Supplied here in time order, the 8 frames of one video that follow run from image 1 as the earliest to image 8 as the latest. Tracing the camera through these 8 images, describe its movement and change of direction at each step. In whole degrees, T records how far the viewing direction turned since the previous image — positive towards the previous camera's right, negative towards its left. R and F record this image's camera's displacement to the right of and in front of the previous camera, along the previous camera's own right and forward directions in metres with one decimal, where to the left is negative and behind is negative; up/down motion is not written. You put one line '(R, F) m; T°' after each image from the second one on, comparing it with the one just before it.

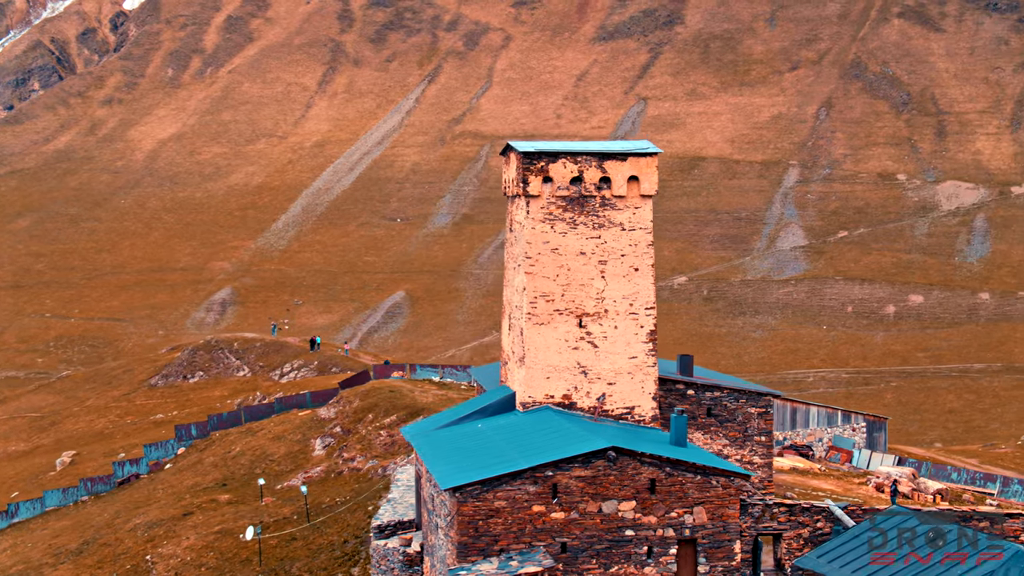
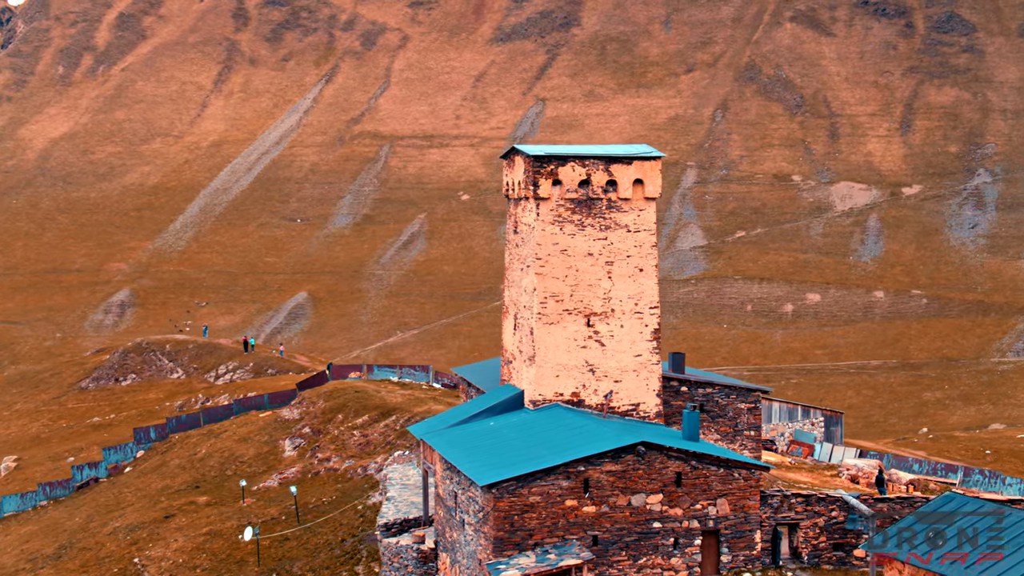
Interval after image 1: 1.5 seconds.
(-2.3, -0.5) m; +4°
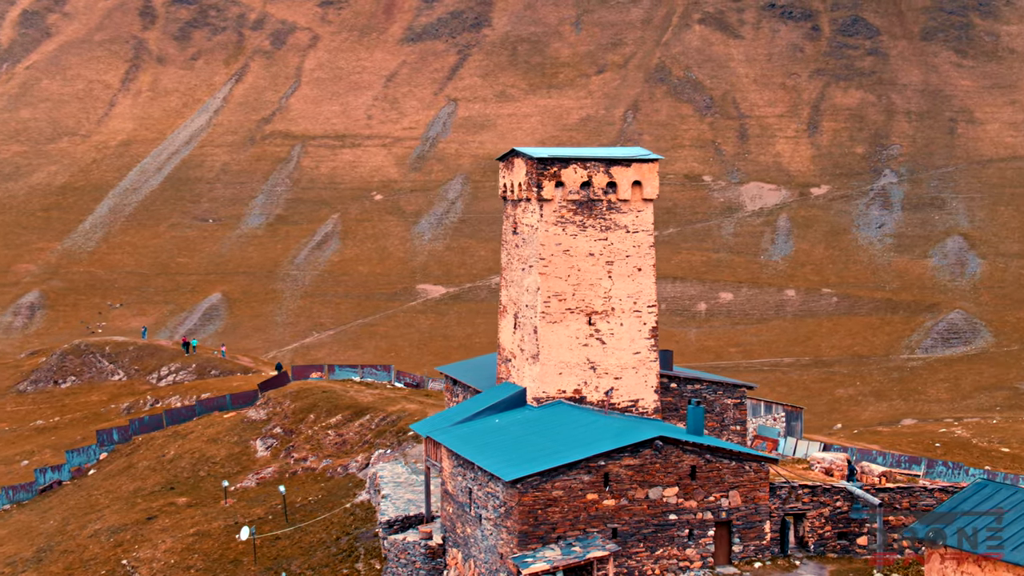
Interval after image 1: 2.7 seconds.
(-2.0, -0.5) m; +4°
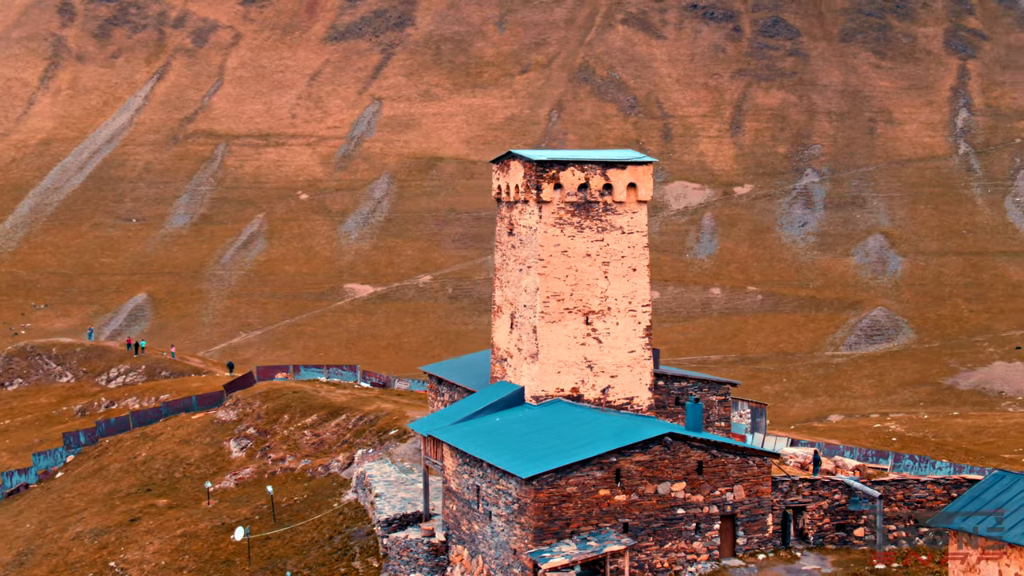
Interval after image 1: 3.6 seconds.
(-1.6, -0.4) m; +3°
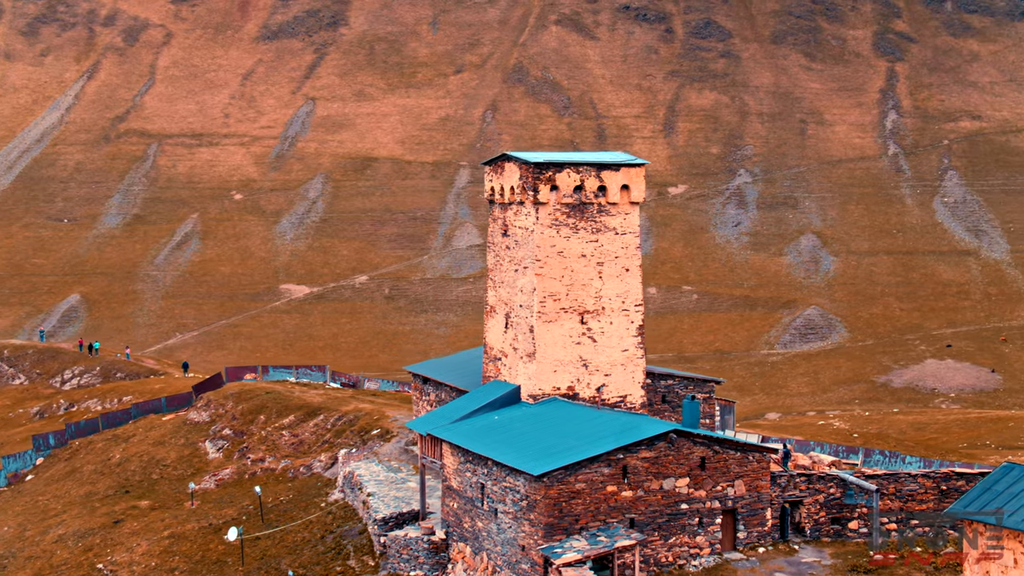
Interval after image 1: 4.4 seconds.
(-1.4, -0.4) m; +3°
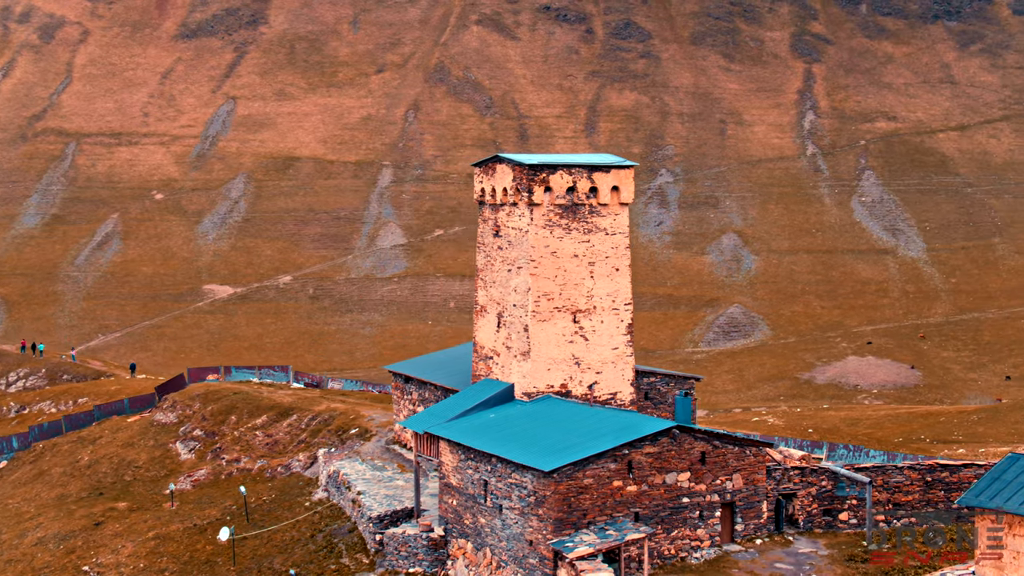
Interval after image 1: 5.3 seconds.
(-1.6, -0.4) m; +3°
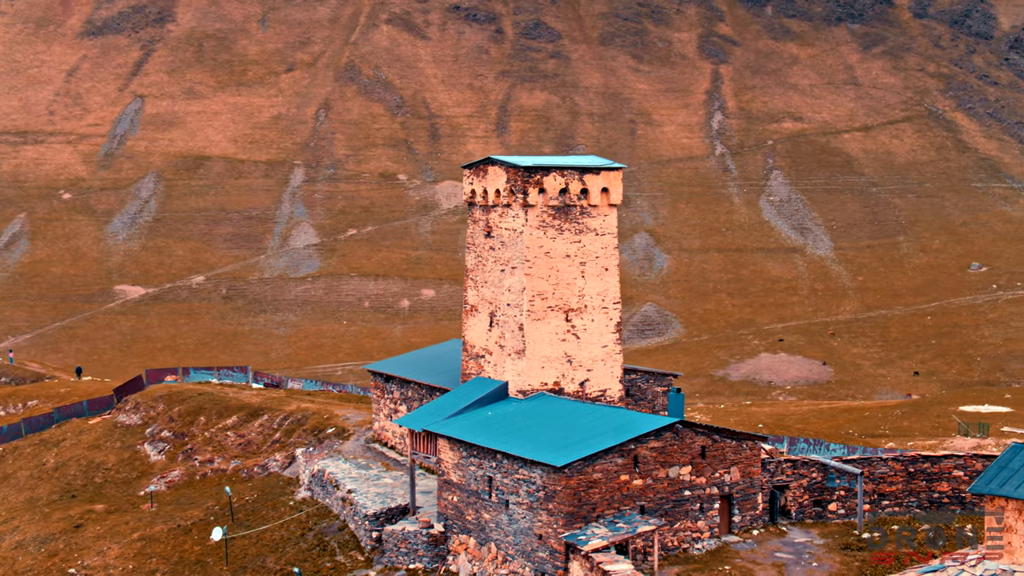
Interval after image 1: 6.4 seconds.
(-1.9, -0.5) m; +4°
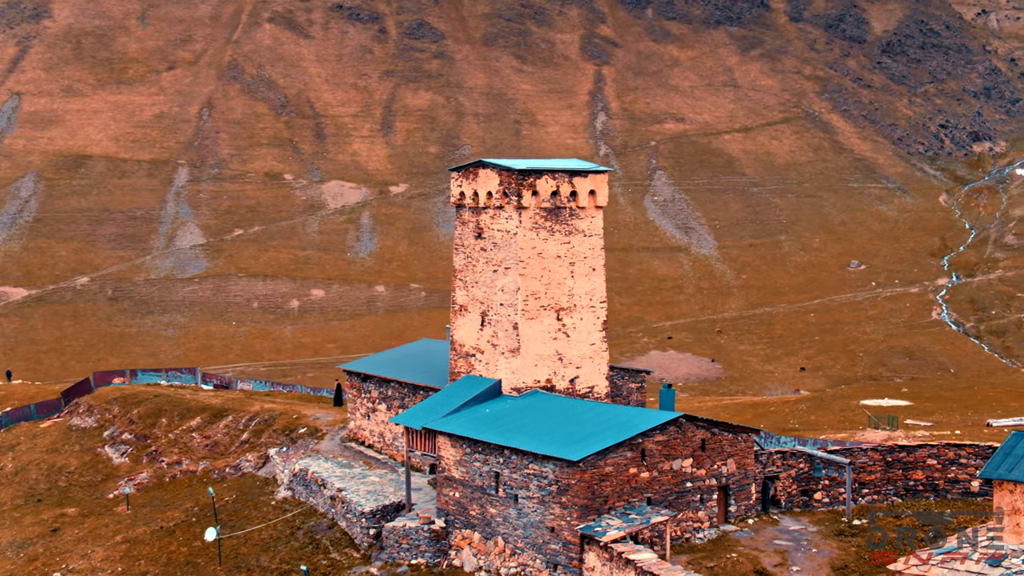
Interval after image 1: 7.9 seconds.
(-2.6, -0.7) m; +5°
